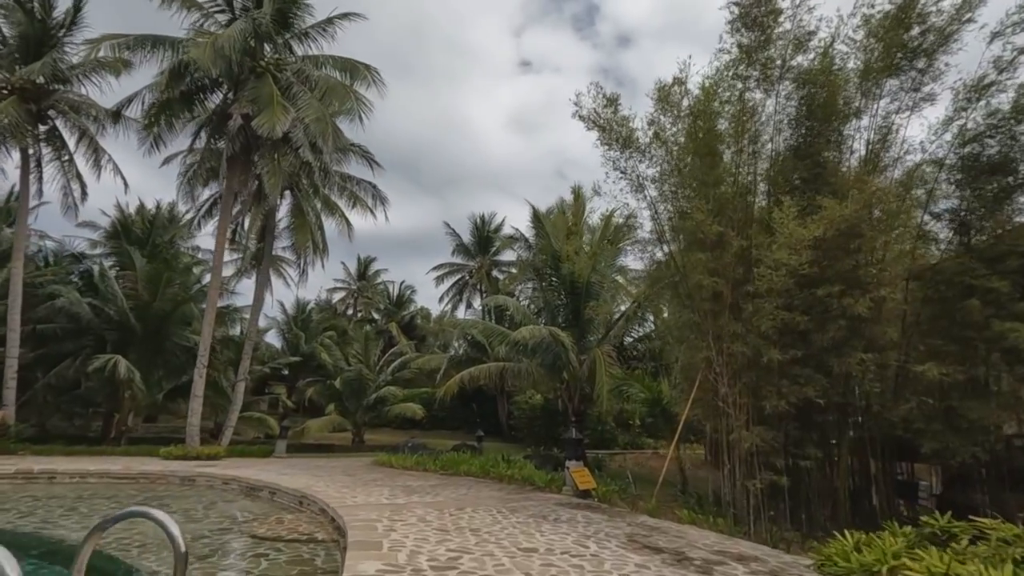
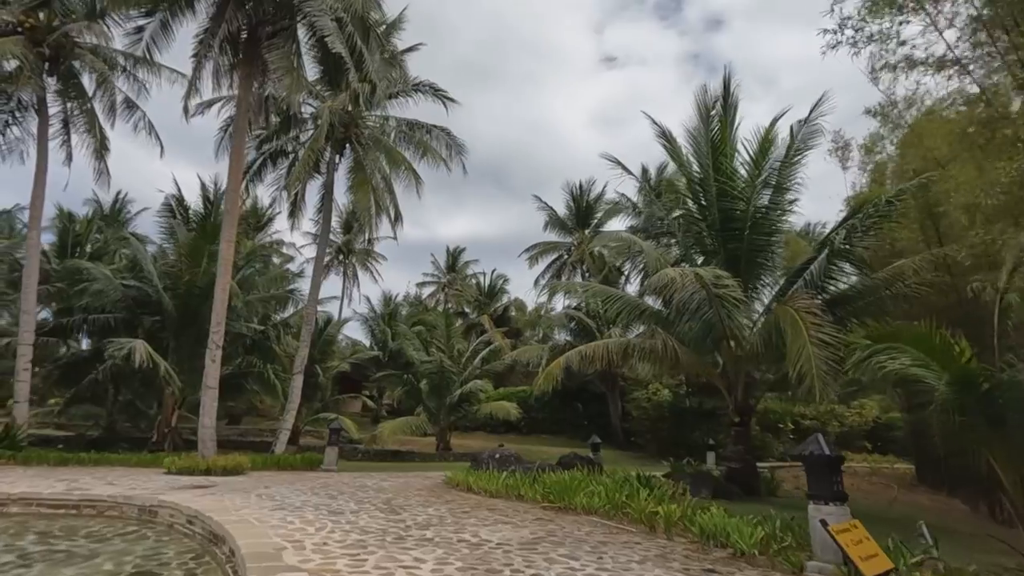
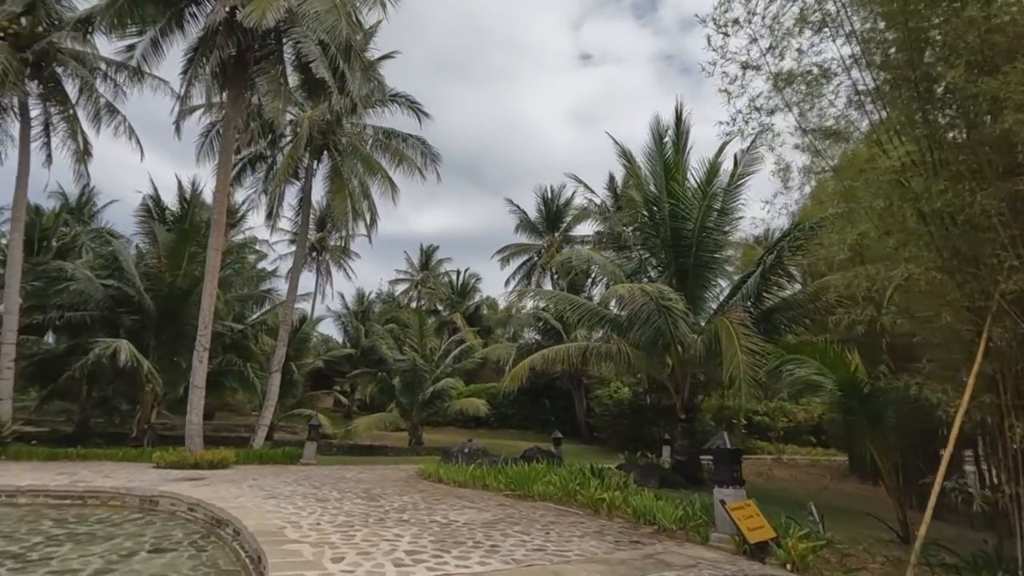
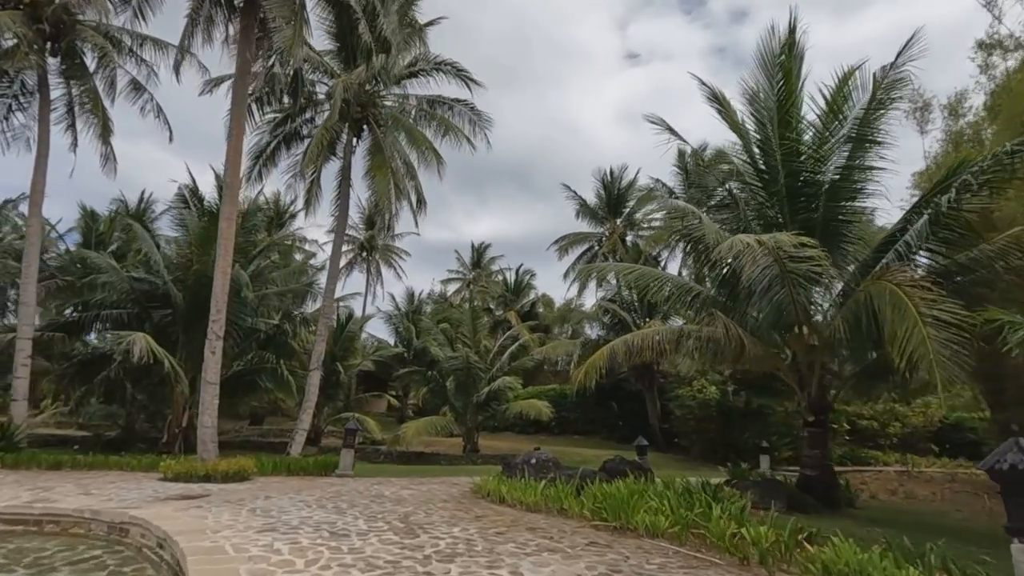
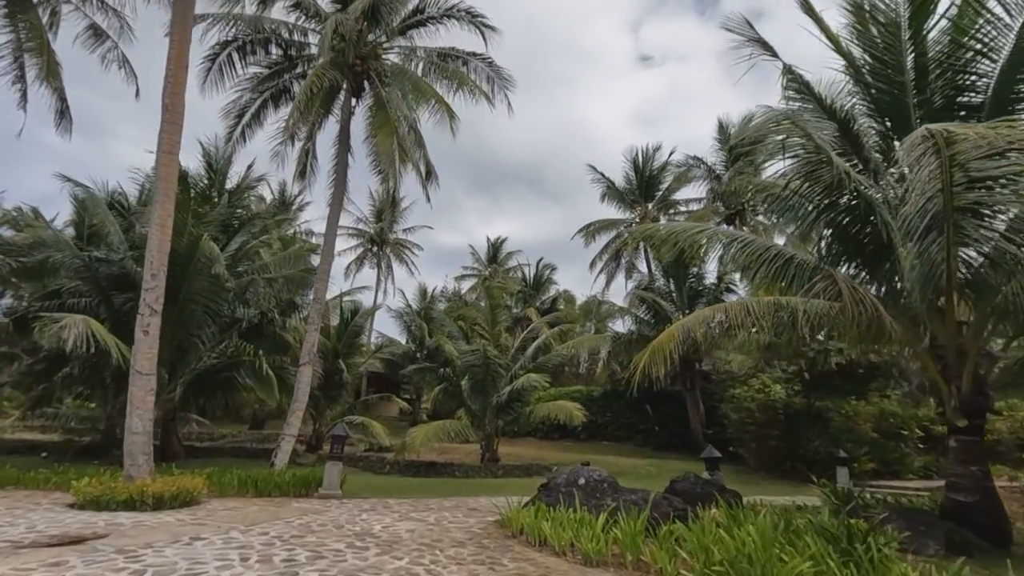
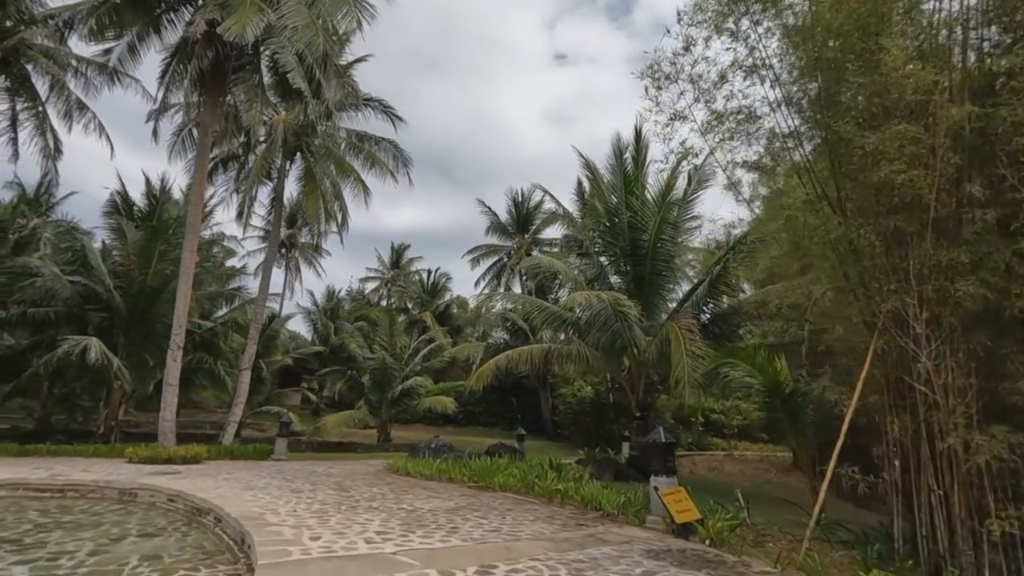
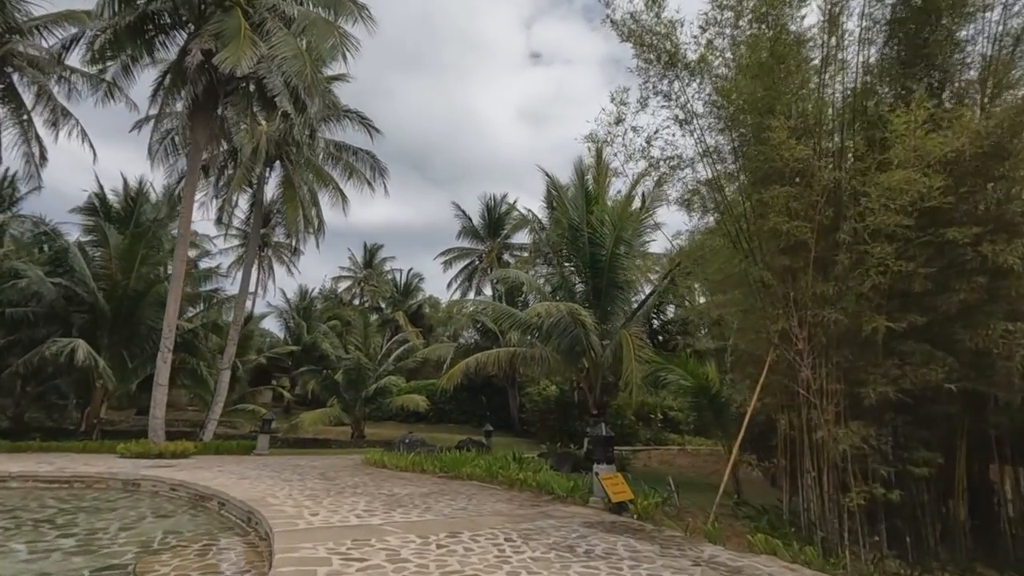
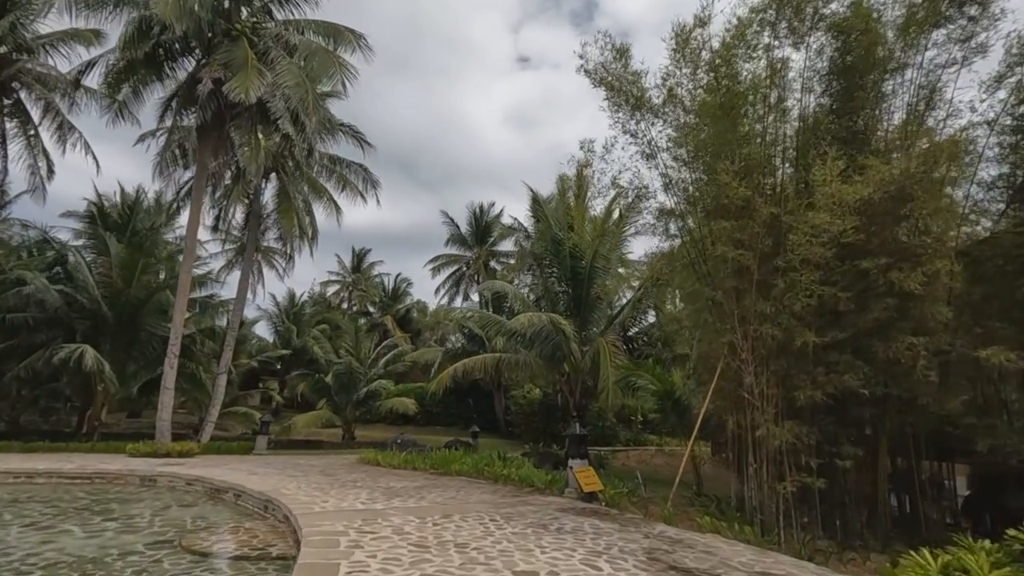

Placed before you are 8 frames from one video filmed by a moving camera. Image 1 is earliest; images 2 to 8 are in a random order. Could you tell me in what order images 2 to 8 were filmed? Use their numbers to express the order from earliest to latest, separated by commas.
8, 7, 6, 3, 2, 4, 5
